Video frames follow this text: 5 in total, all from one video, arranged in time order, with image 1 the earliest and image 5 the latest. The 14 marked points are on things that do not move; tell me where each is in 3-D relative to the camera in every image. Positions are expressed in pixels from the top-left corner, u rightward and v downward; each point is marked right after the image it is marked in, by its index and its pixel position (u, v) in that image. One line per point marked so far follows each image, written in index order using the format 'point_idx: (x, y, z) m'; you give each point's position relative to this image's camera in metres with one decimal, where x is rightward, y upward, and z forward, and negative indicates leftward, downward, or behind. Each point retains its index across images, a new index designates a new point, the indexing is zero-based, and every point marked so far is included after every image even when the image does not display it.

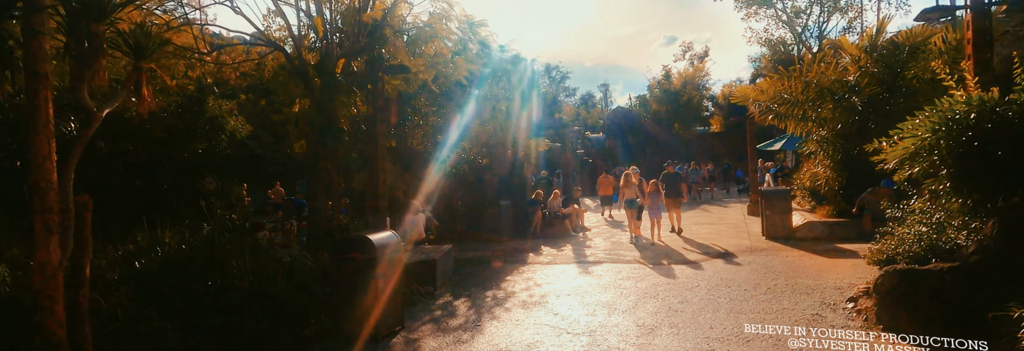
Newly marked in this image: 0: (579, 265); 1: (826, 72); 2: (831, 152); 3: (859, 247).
0: (+1.3, -1.7, +8.2) m
1: (+6.0, +1.9, +8.3) m
2: (+6.2, +0.5, +8.5) m
3: (+5.7, -1.2, +7.1) m
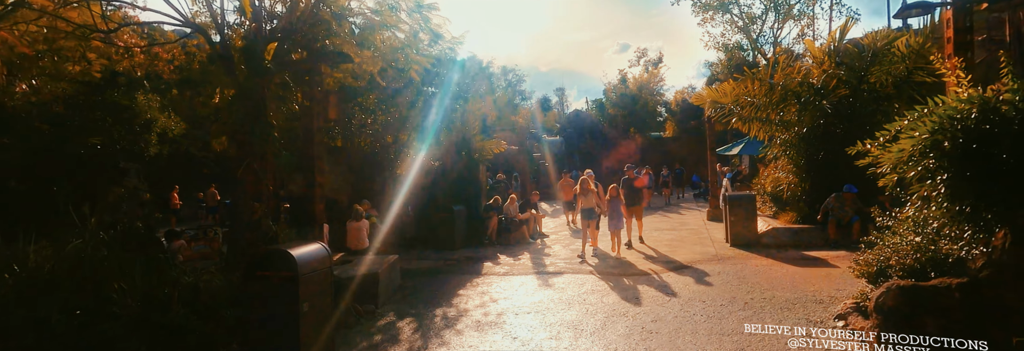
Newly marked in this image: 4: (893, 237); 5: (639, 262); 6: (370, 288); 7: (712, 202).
0: (+0.5, -1.7, +7.6) m
1: (+5.2, +1.8, +8.1) m
2: (+5.3, +0.4, +8.3) m
3: (+5.0, -1.3, +6.9) m
4: (+3.6, -0.6, +4.2) m
5: (+2.3, -1.5, +7.7) m
6: (-2.1, -1.7, +6.5) m
7: (+5.5, -0.7, +12.0) m
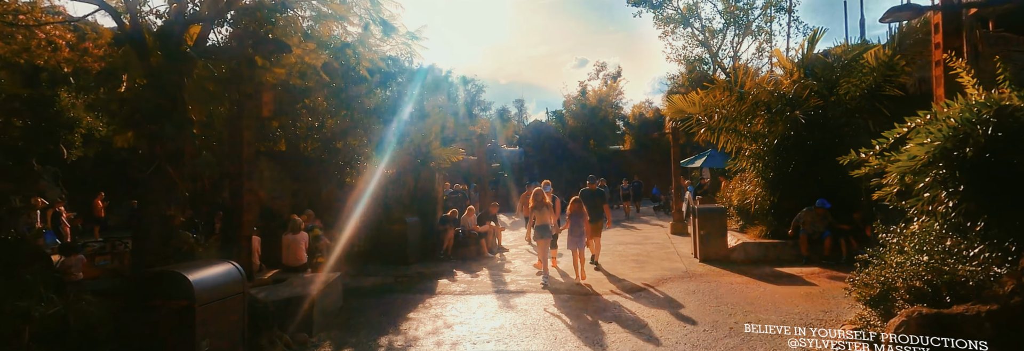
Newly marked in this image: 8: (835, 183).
0: (-0.2, -1.9, +6.8) m
1: (+4.5, +1.6, +7.9) m
2: (+4.6, +0.1, +8.1) m
3: (+4.4, -1.5, +6.6) m
4: (+3.3, -0.7, +3.8) m
5: (+1.6, -1.7, +7.2) m
6: (-2.7, -1.7, +5.5) m
7: (+4.4, -1.1, +11.8) m
8: (+5.8, -0.1, +7.8) m
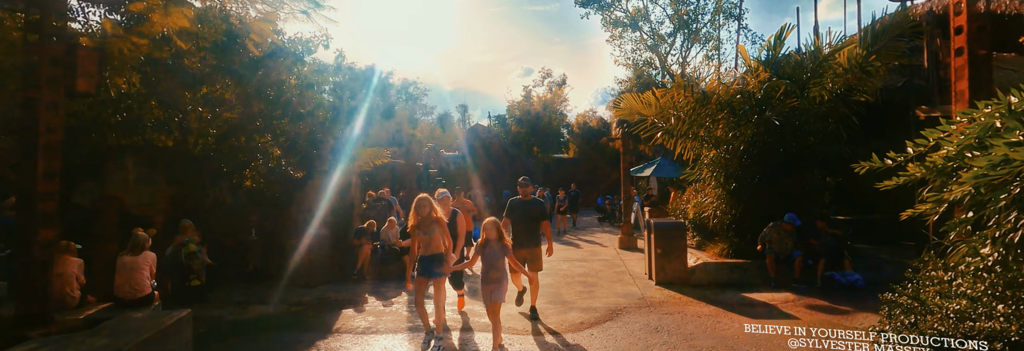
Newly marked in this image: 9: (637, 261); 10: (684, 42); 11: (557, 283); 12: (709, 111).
0: (-1.2, -1.9, +5.3) m
1: (+3.4, +1.4, +7.1) m
2: (+3.5, -0.1, +7.2) m
3: (+3.4, -1.6, +5.7) m
4: (+2.7, -0.8, +2.7) m
5: (+0.5, -1.8, +5.9) m
6: (-3.5, -1.7, +3.7) m
7: (+2.8, -1.3, +10.8) m
8: (+4.6, -0.3, +7.0) m
9: (+2.5, -1.7, +8.7) m
10: (+6.7, +5.2, +17.0) m
11: (+0.7, -1.8, +7.1) m
12: (+3.2, +1.1, +7.1) m
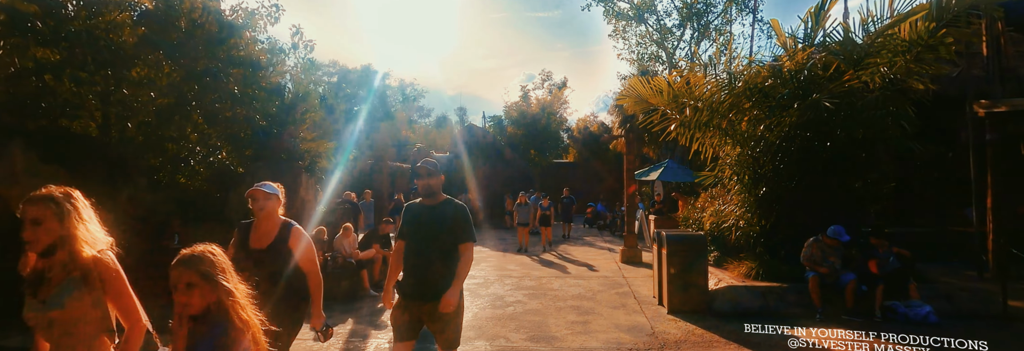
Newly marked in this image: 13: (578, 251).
0: (-1.5, -1.9, +3.9) m
1: (+3.1, +1.4, +5.7) m
2: (+3.2, -0.1, +5.8) m
3: (+3.1, -1.6, +4.3) m
4: (+2.4, -0.7, +1.4) m
5: (+0.2, -1.7, +4.5) m
6: (-3.8, -1.6, +2.3) m
7: (+2.5, -1.4, +9.4) m
8: (+4.4, -0.4, +5.7) m
9: (+2.2, -1.7, +7.3) m
10: (+6.5, +5.0, +15.7) m
11: (+0.4, -1.8, +5.7) m
12: (+2.9, +1.0, +5.7) m
13: (+1.7, -1.9, +10.8) m
